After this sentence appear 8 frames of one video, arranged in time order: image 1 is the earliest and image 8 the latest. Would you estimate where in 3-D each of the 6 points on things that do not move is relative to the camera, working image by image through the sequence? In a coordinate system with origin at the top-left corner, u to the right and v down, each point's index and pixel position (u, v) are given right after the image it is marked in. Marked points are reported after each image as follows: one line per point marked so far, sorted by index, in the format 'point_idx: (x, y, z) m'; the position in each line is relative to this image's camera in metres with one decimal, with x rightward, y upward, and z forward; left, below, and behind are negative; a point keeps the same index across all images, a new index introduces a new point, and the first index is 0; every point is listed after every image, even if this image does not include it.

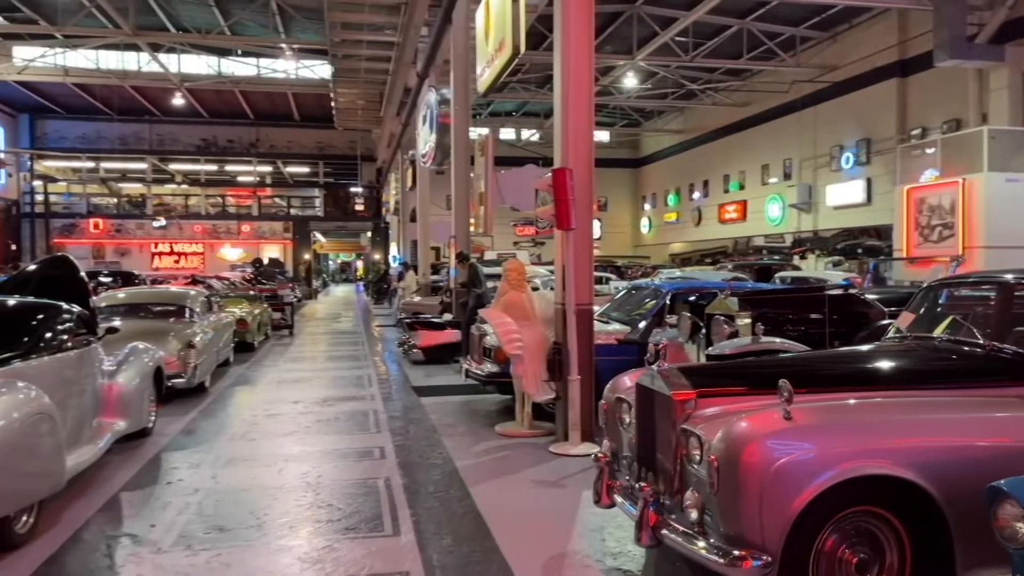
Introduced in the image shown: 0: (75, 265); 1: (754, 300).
0: (-3.6, +0.2, +6.4) m
1: (+1.9, -0.1, +6.1) m
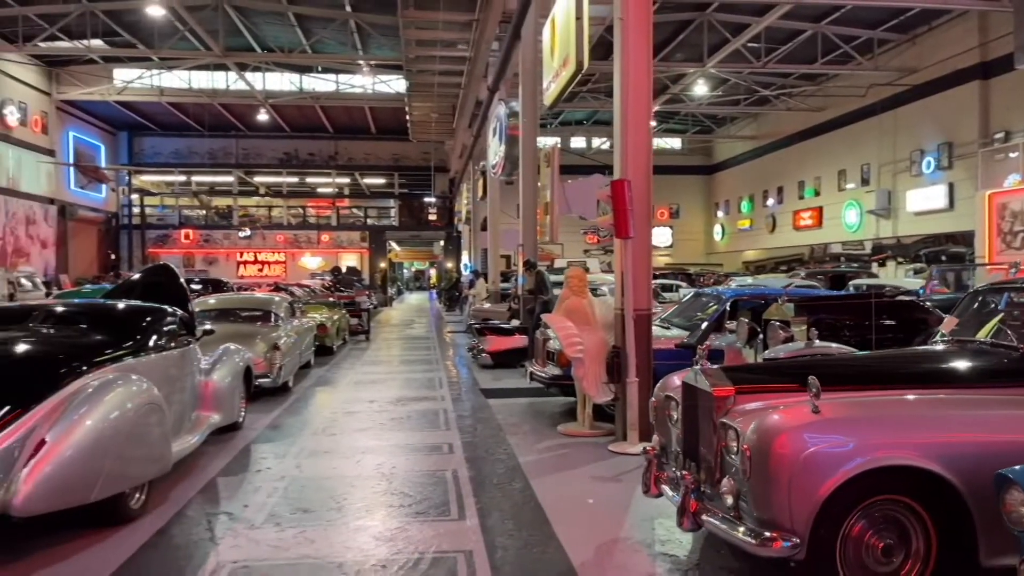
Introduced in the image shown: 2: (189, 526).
0: (-3.0, +0.2, +7.0) m
1: (+2.4, -0.1, +6.3) m
2: (-1.8, -1.3, +4.5) m
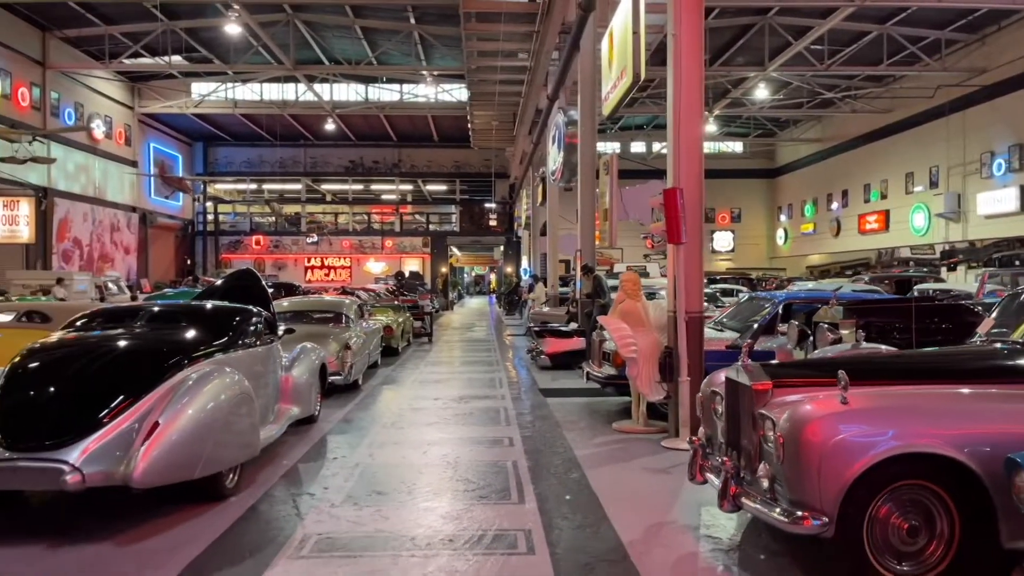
0: (-2.5, +0.1, +7.6) m
1: (+2.9, -0.2, +6.5) m
2: (-1.5, -1.3, +4.9) m
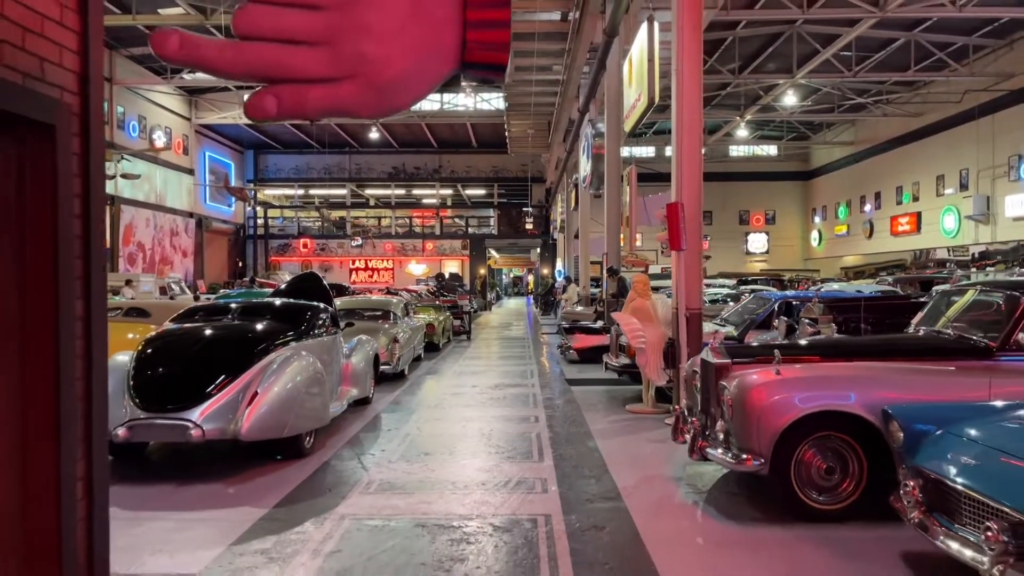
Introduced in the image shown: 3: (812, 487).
0: (-2.2, +0.1, +8.9) m
1: (+3.1, -0.2, +7.4) m
2: (-1.3, -1.3, +6.1) m
3: (+1.6, -1.1, +4.3) m
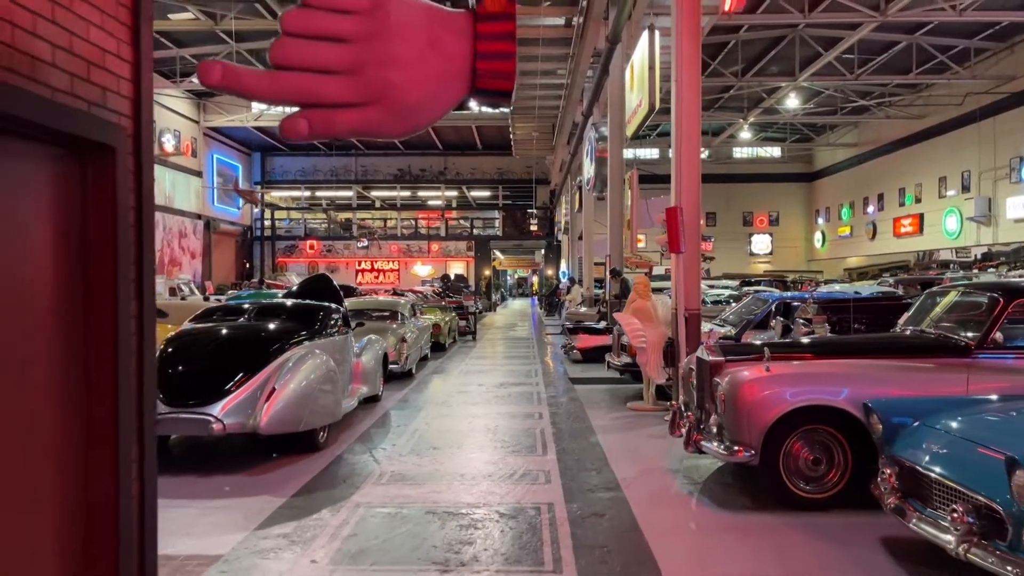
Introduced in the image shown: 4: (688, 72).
0: (-2.1, +0.1, +9.2) m
1: (+3.1, -0.2, +7.7) m
2: (-1.3, -1.4, +6.4) m
3: (+1.7, -1.1, +4.6) m
4: (+1.7, +2.1, +7.7) m
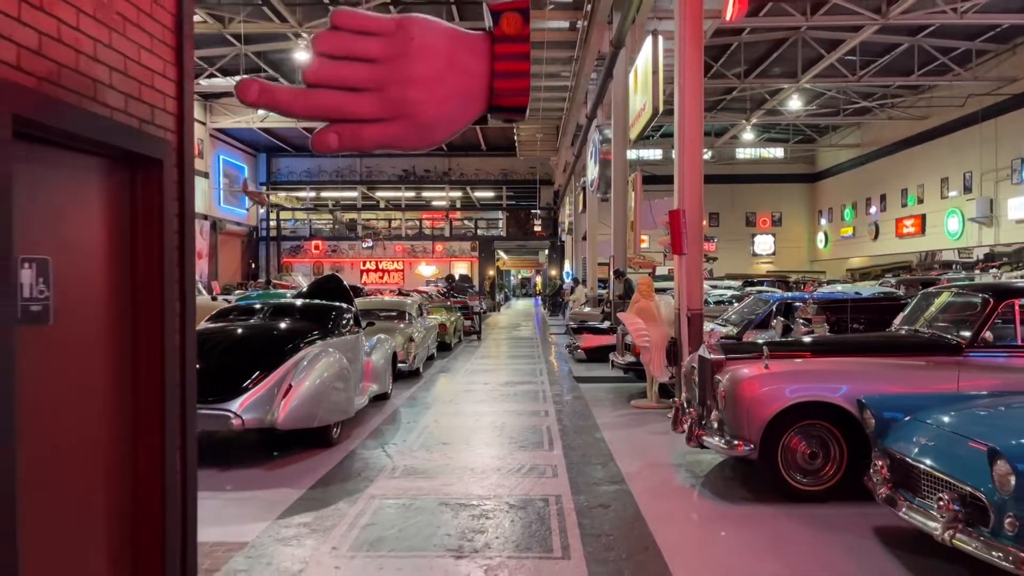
0: (-2.0, +0.1, +9.4) m
1: (+3.2, -0.2, +7.9) m
2: (-1.2, -1.4, +6.6) m
3: (+1.7, -1.1, +4.8) m
4: (+1.8, +2.1, +7.9) m
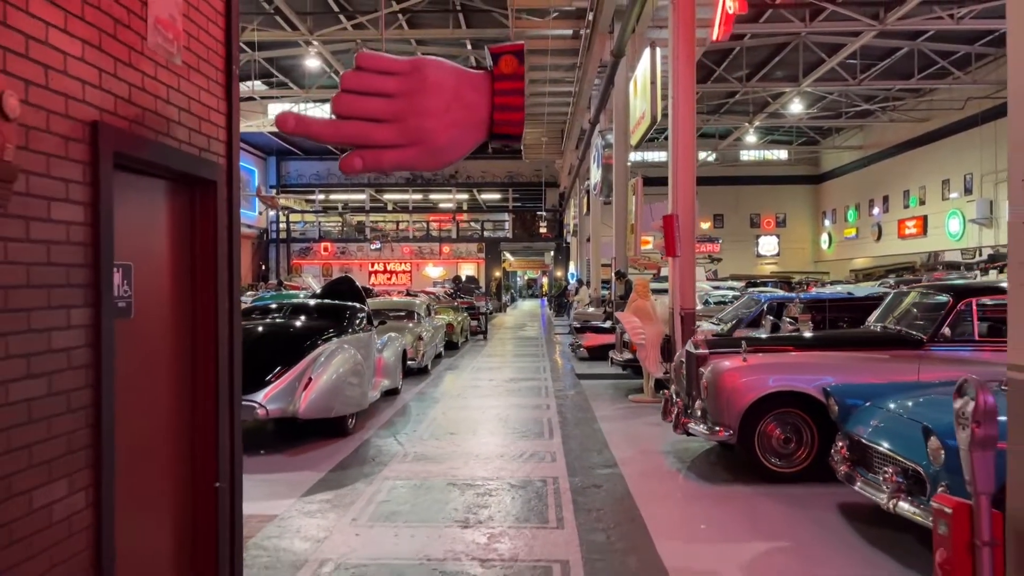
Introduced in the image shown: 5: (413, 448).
0: (-2.0, +0.1, +9.9) m
1: (+3.2, -0.2, +8.4) m
2: (-1.2, -1.4, +7.1) m
3: (+1.7, -1.1, +5.2) m
4: (+1.8, +2.1, +8.4) m
5: (-0.8, -1.4, +6.6) m
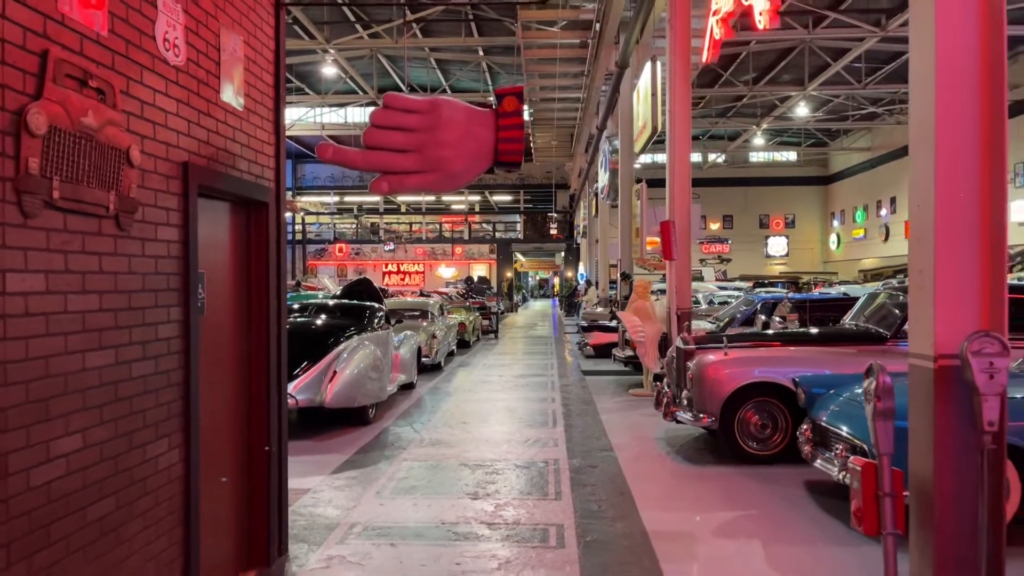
0: (-1.9, +0.1, +10.5) m
1: (+3.3, -0.2, +8.9) m
2: (-1.1, -1.4, +7.8) m
3: (+1.8, -1.1, +5.8) m
4: (+1.9, +2.1, +9.0) m
5: (-0.8, -1.4, +7.3) m
